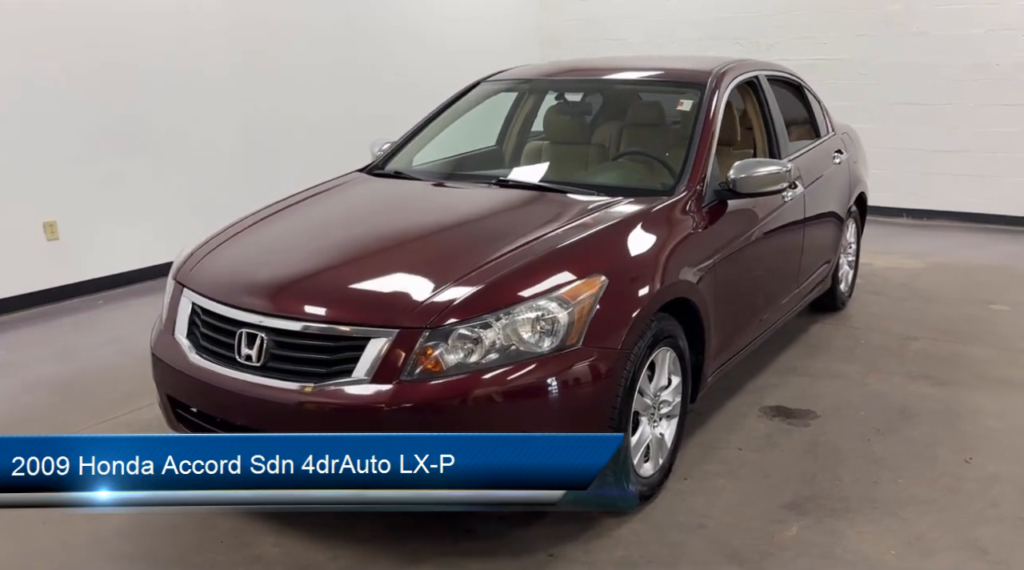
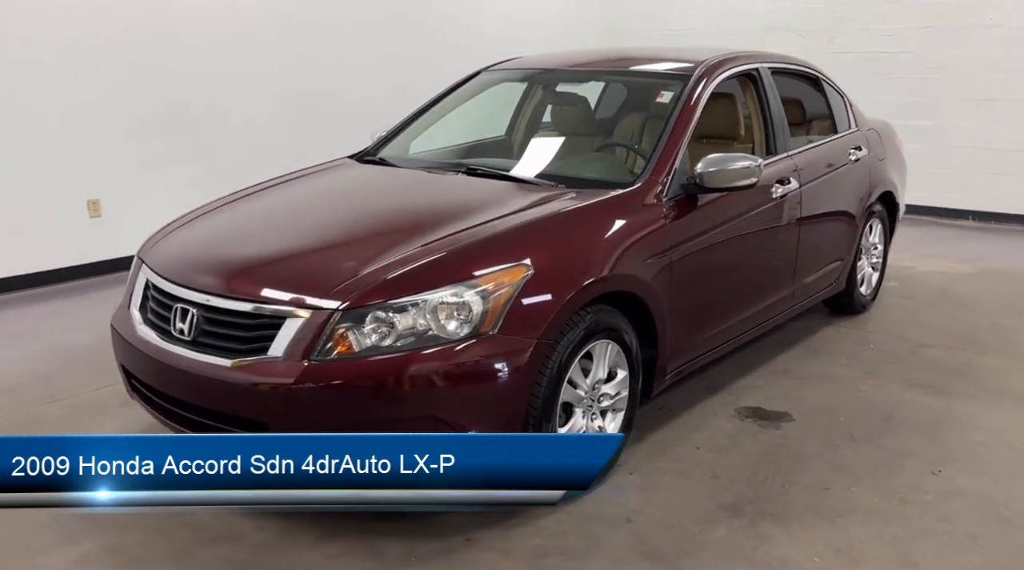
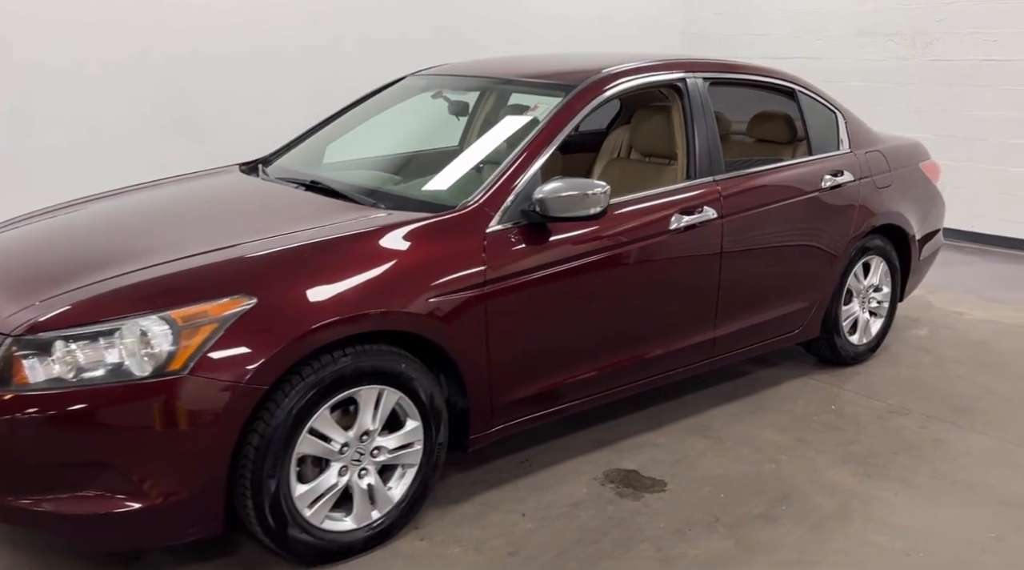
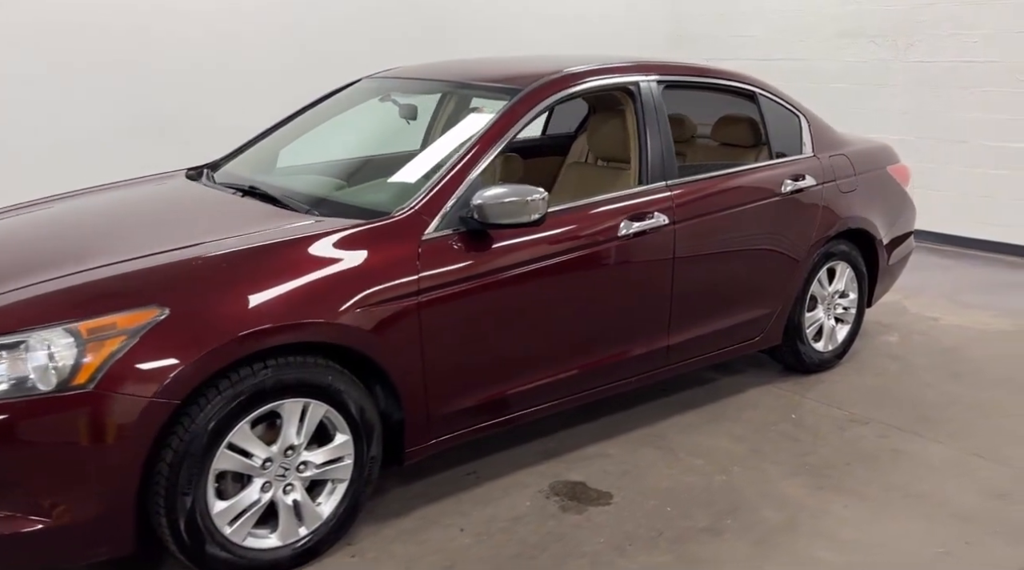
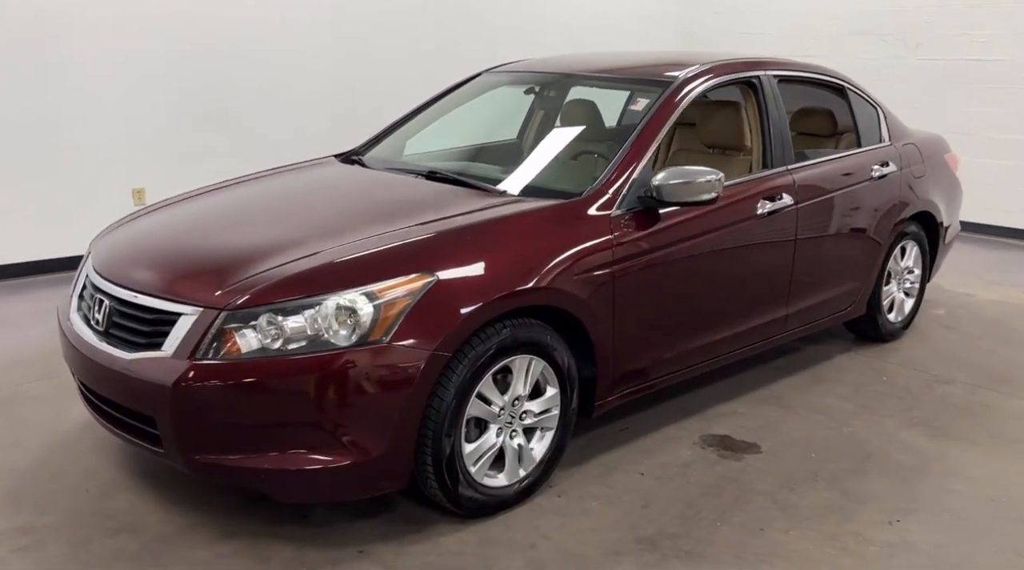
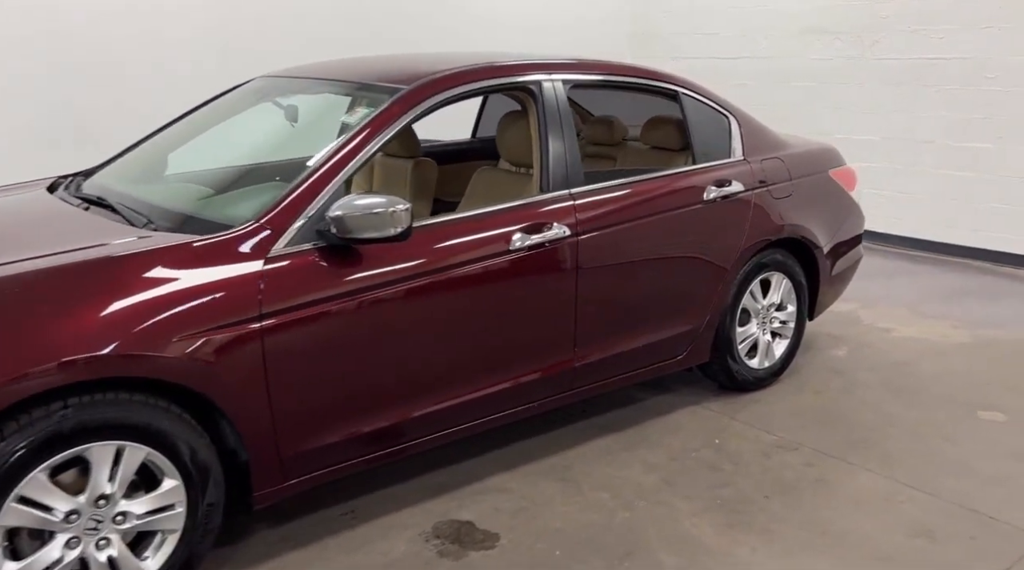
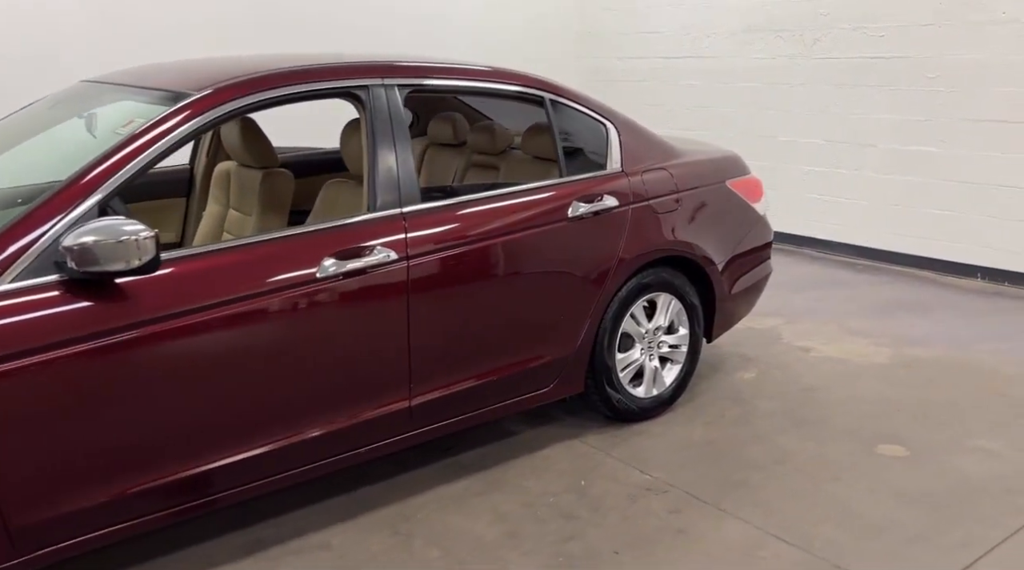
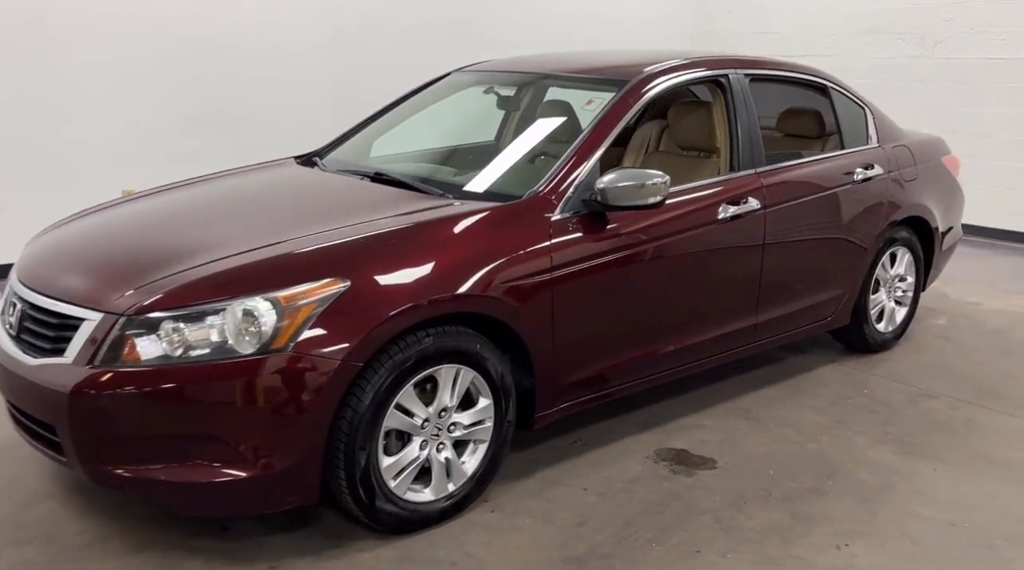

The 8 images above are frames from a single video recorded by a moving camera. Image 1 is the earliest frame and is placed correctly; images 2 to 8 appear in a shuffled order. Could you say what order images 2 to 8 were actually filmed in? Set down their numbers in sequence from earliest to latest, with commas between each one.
2, 5, 8, 3, 4, 6, 7
